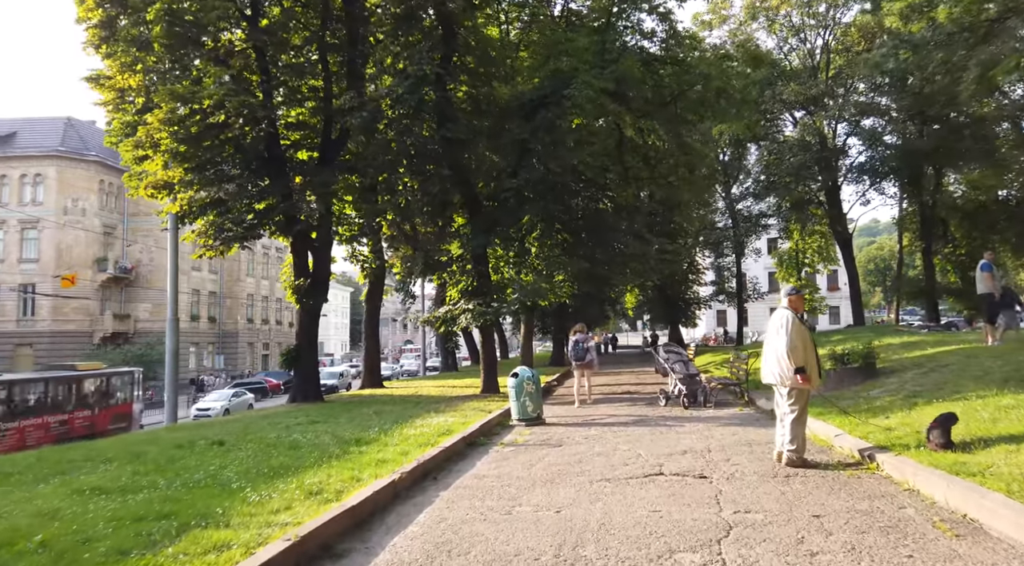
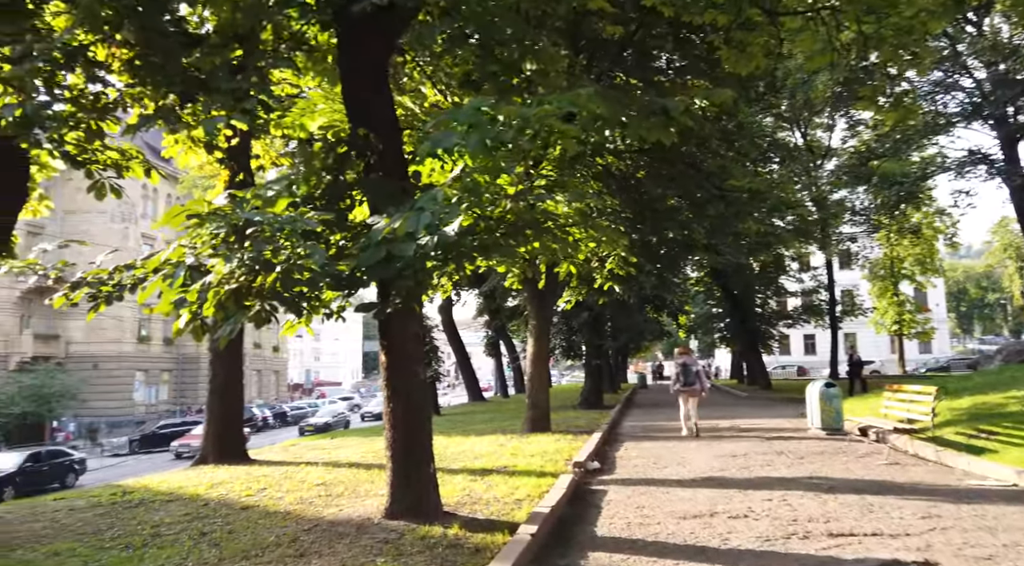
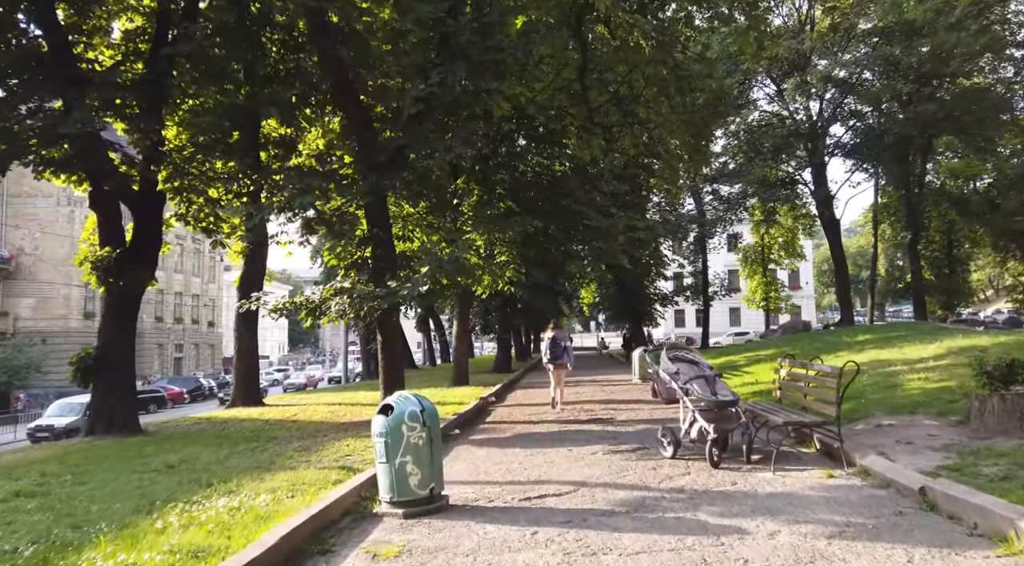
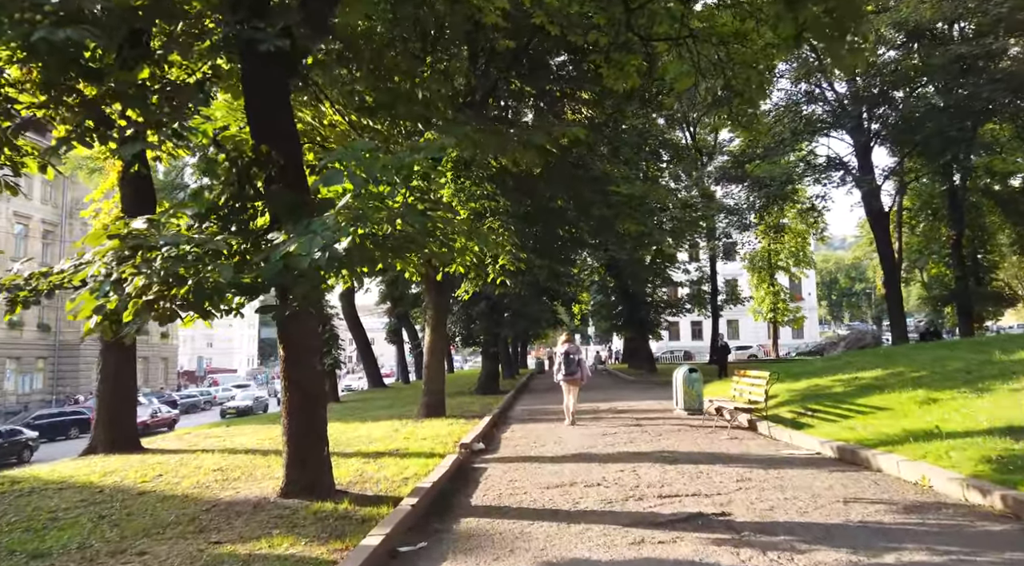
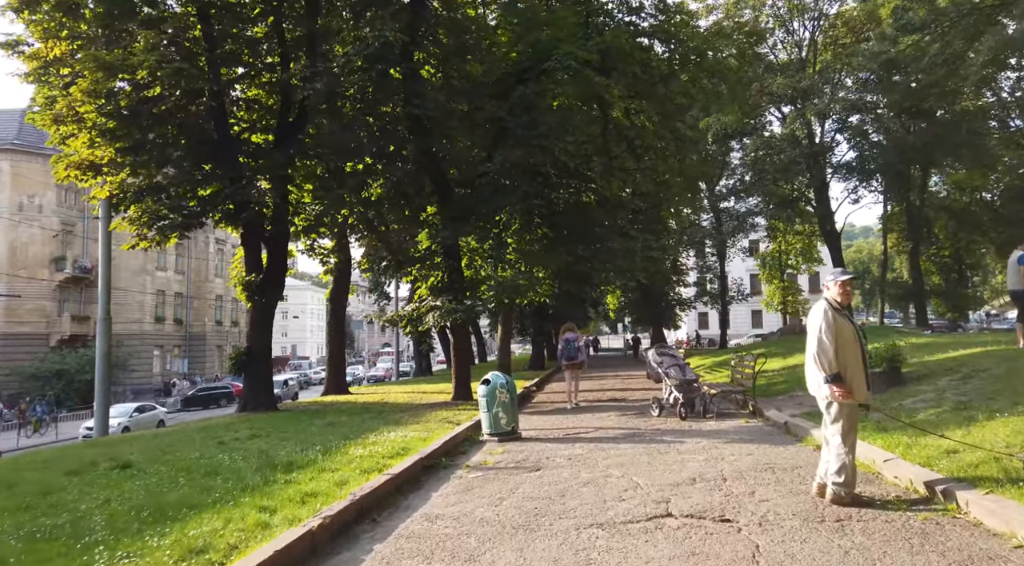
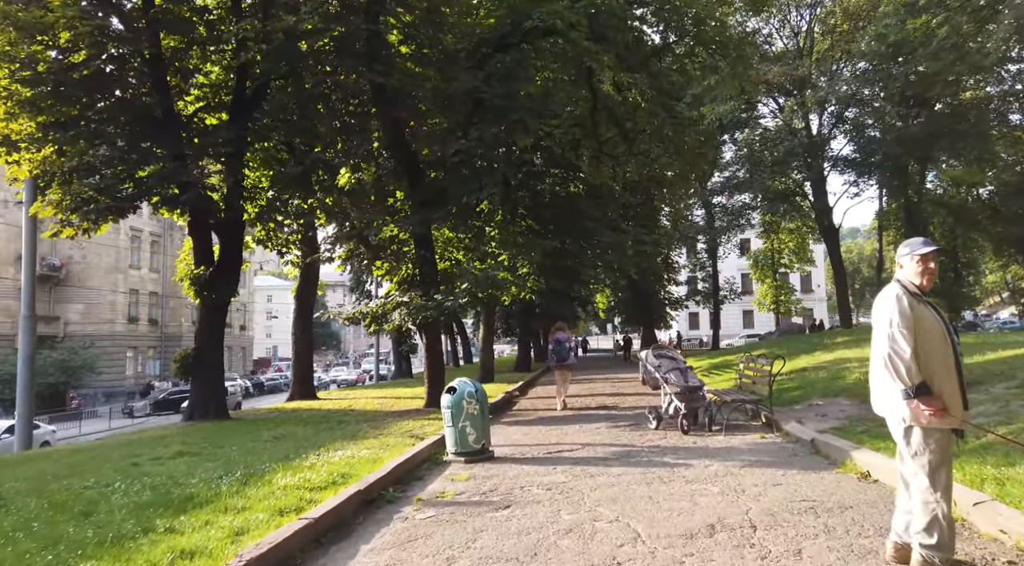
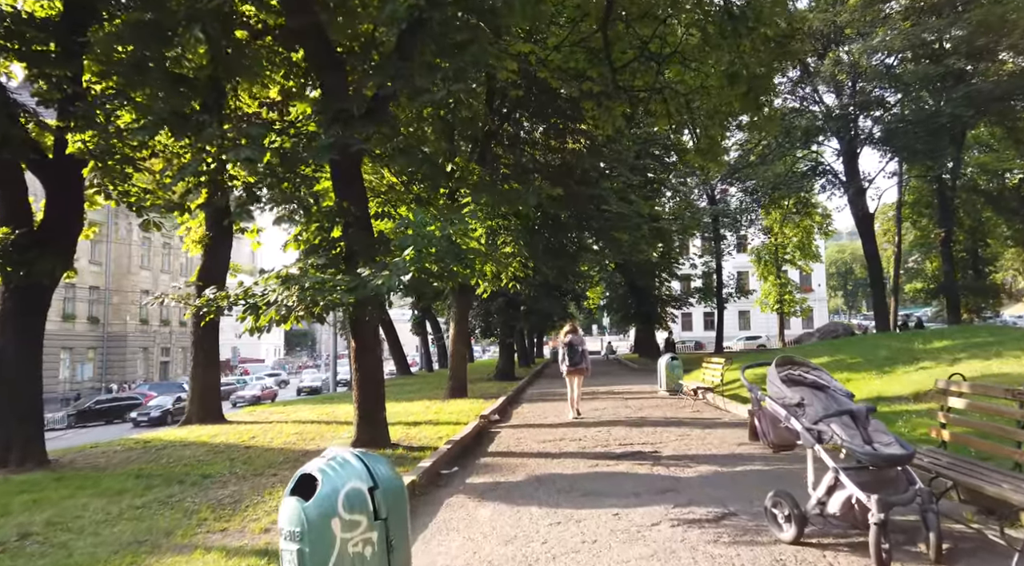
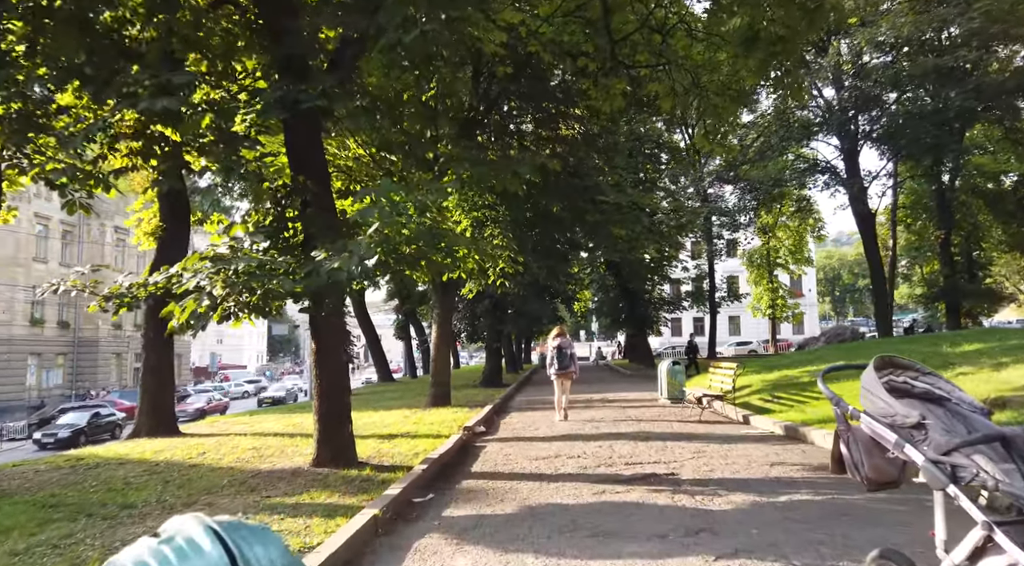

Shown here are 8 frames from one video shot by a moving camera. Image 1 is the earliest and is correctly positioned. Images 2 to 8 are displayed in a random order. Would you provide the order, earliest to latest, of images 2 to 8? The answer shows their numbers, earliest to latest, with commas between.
5, 6, 3, 7, 8, 4, 2
